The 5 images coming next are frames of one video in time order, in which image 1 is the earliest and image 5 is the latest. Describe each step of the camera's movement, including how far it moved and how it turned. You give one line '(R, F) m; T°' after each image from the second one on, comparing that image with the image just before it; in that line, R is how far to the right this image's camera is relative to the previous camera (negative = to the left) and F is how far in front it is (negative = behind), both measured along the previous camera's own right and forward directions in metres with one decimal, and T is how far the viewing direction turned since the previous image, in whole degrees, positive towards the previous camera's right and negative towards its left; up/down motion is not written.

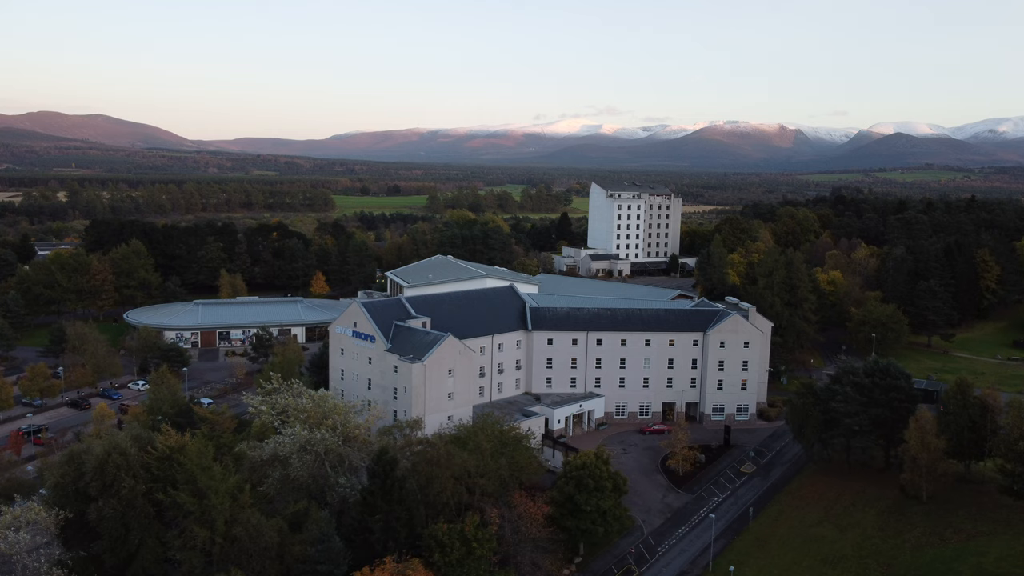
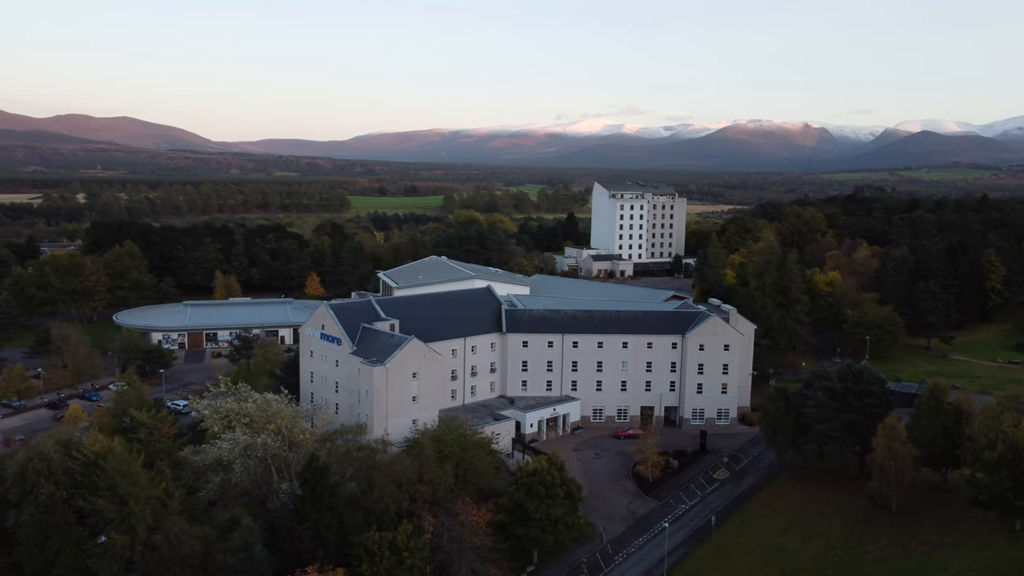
(+3.0, +0.7) m; -1°
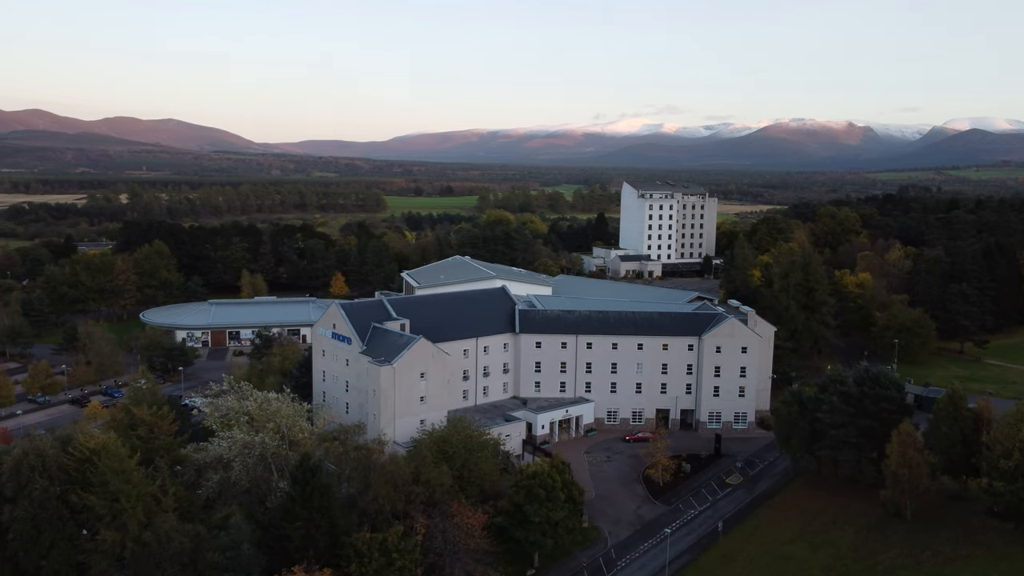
(+1.5, +0.4) m; -3°
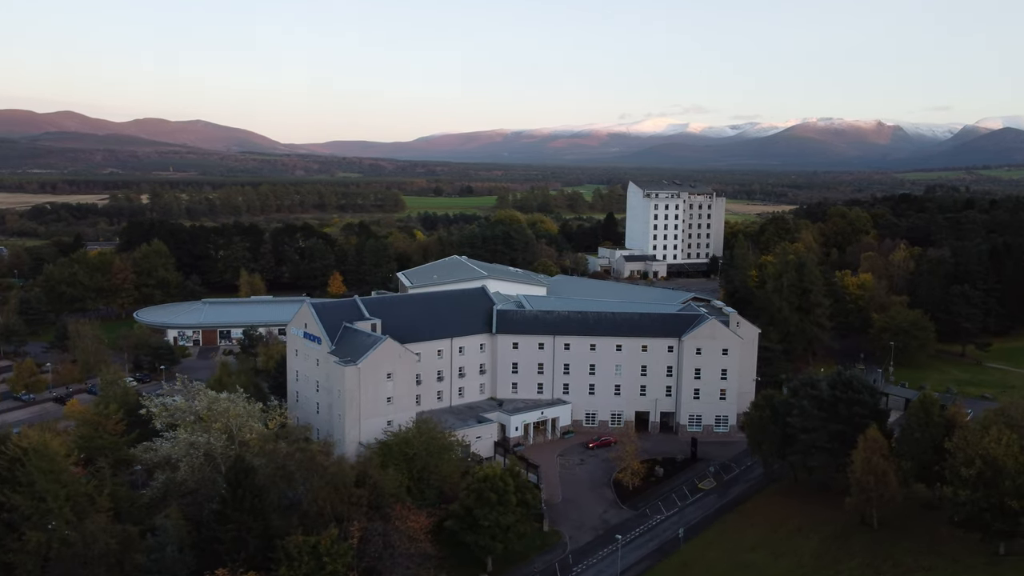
(+3.0, +0.6) m; -2°
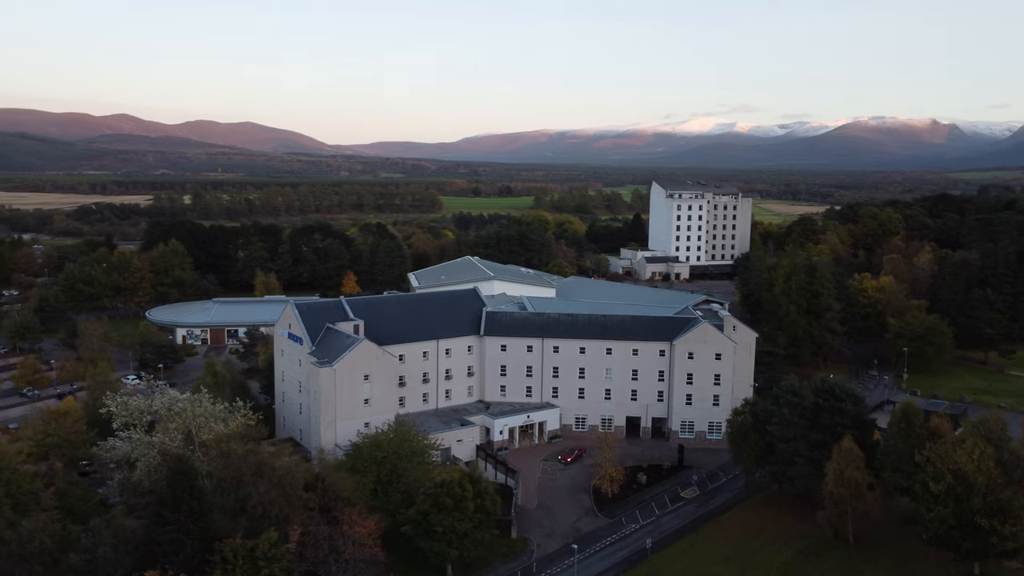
(+3.4, +0.7) m; -3°
